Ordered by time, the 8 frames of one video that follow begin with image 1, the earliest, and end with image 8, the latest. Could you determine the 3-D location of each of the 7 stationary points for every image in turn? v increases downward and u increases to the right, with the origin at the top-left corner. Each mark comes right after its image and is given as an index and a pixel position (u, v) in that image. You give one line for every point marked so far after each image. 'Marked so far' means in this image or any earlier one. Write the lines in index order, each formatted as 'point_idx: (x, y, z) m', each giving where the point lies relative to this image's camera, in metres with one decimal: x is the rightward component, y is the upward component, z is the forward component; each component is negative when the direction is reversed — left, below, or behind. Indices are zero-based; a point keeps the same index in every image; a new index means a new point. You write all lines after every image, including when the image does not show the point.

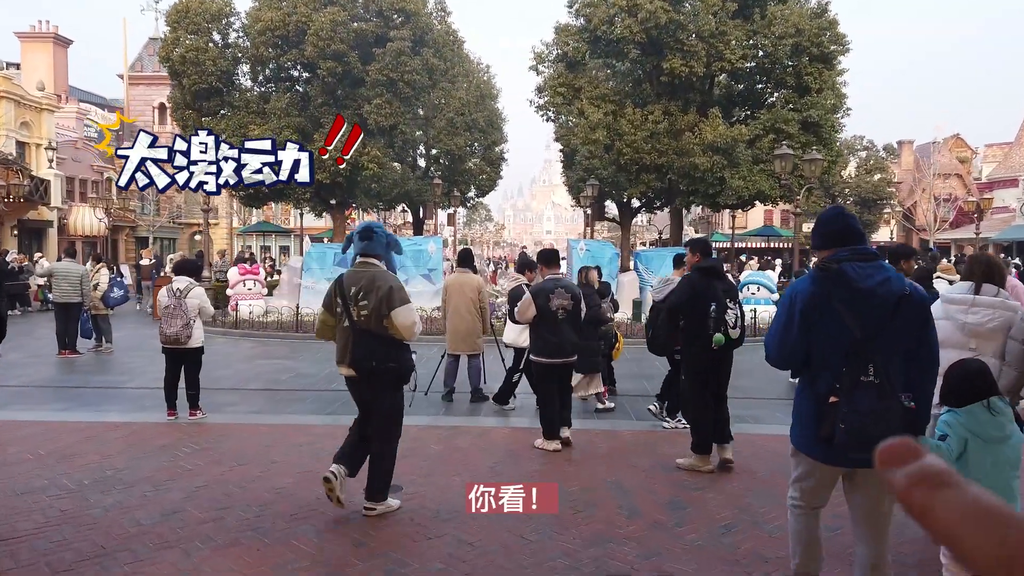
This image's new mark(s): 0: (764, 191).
0: (+5.9, +2.3, +17.5) m
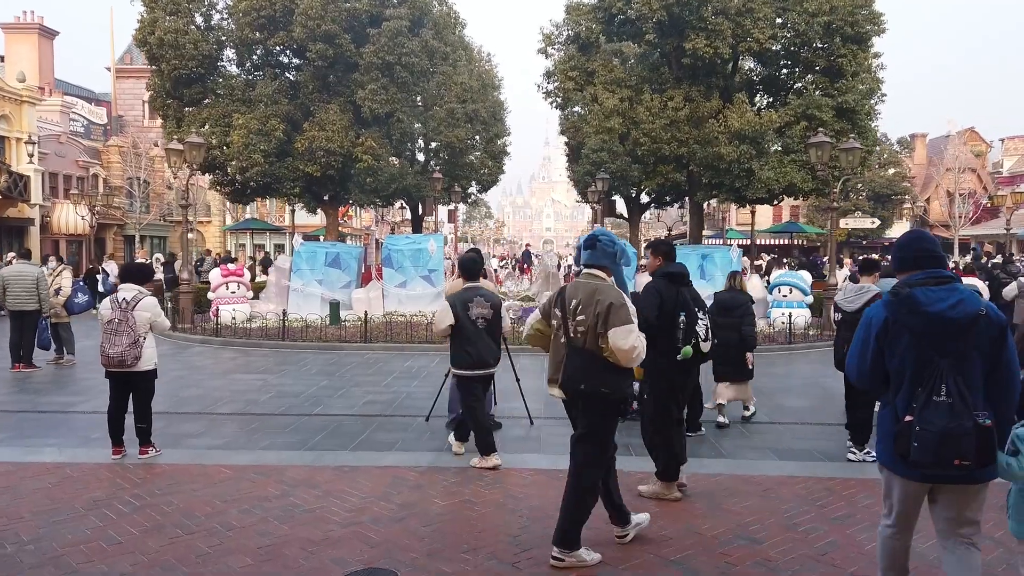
0: (+6.0, +2.2, +16.0) m
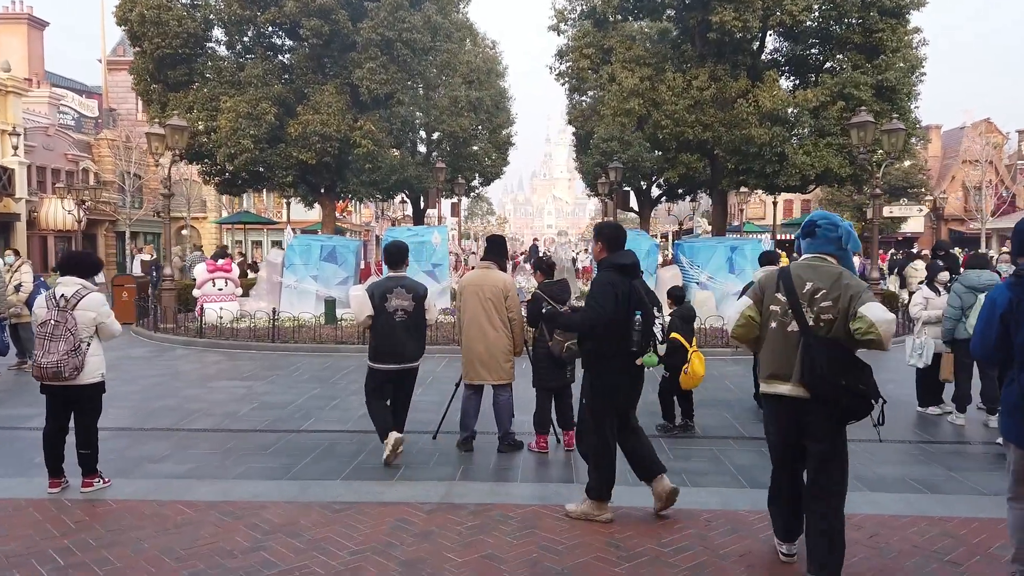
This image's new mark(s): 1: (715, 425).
0: (+6.2, +2.3, +14.7) m
1: (+2.0, -1.4, +7.5) m
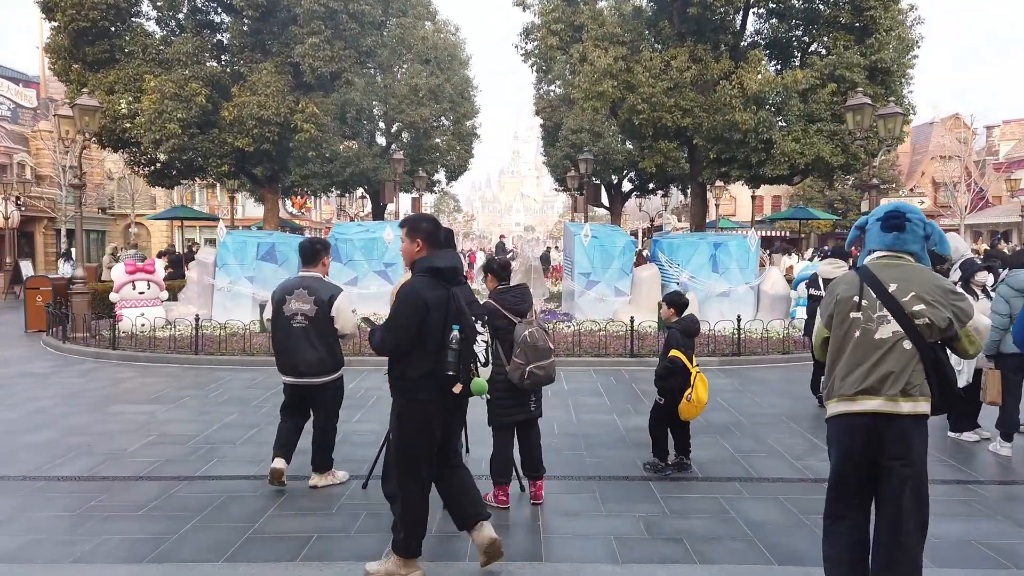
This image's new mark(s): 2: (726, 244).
0: (+5.5, +2.3, +13.5) m
1: (+1.6, -1.4, +6.1) m
2: (+3.6, +0.8, +12.8) m
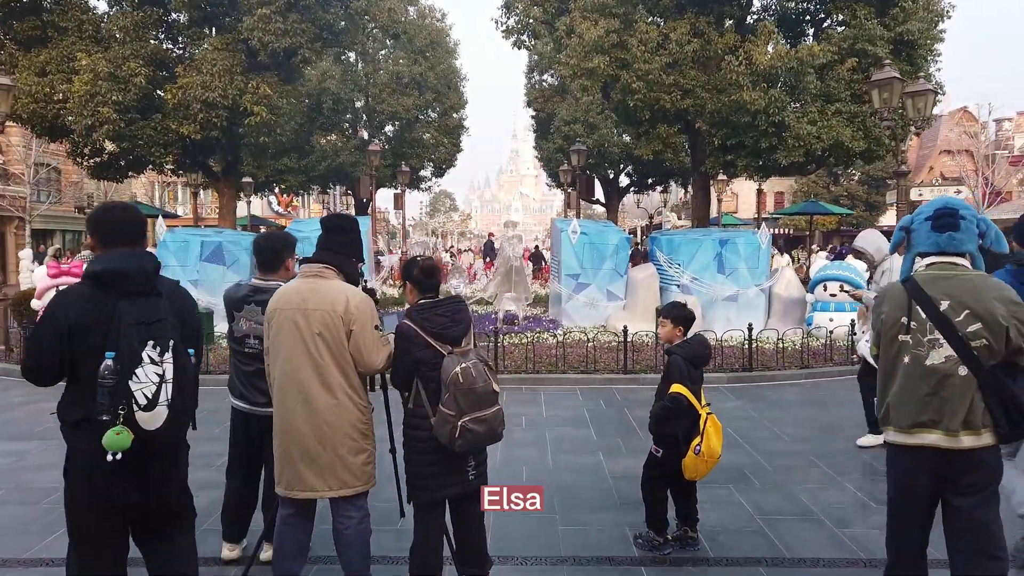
0: (+5.2, +2.3, +12.0) m
1: (+1.3, -1.5, +4.5) m
2: (+3.3, +0.7, +11.3) m
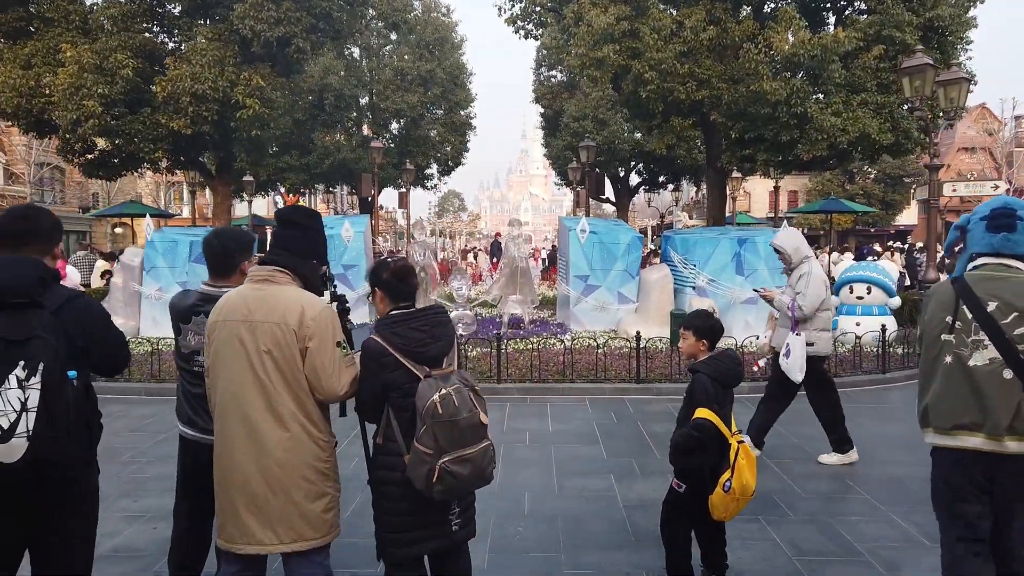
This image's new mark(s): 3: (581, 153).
0: (+5.3, +2.3, +11.3) m
1: (+1.3, -1.5, +3.9) m
2: (+3.4, +0.7, +10.6) m
3: (+1.7, +3.3, +18.7) m
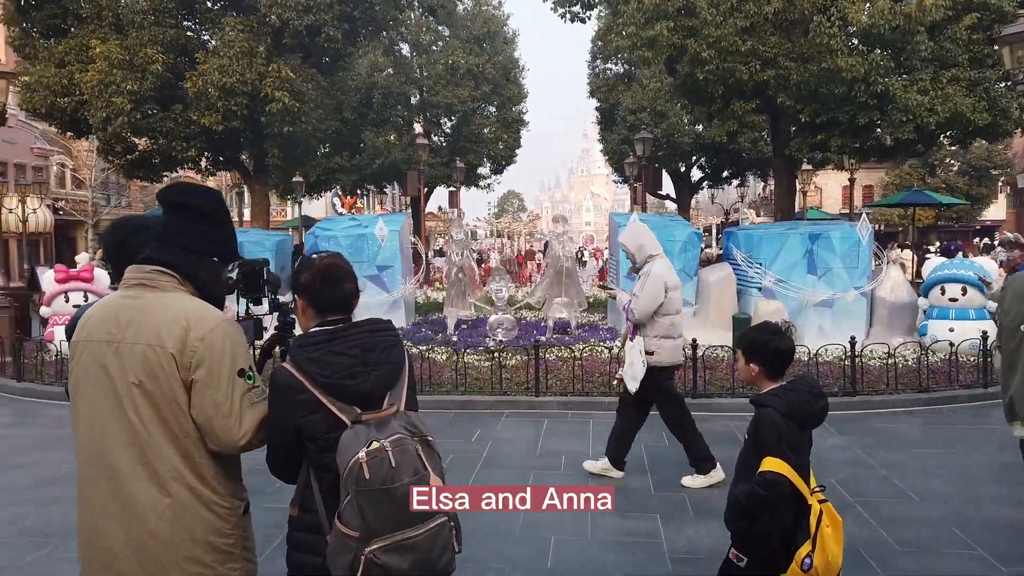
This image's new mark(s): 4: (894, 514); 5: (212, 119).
0: (+5.9, +2.3, +9.9) m
1: (+1.3, -1.5, +2.9) m
2: (+3.9, +0.7, +9.4) m
3: (+2.9, +3.3, +17.6) m
4: (+2.4, -1.4, +4.7) m
5: (-4.4, +2.5, +11.2) m
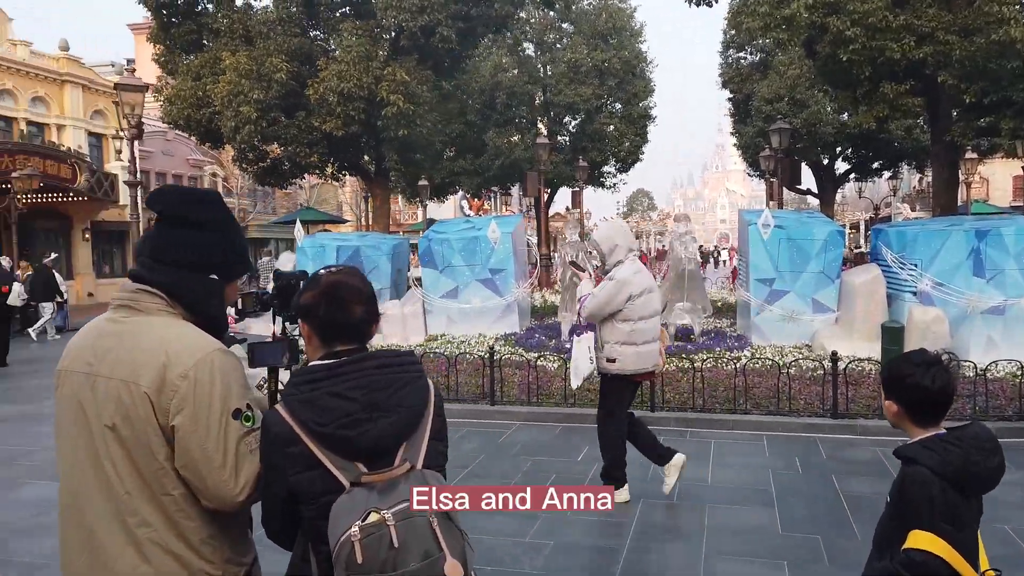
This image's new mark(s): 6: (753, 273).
0: (+7.2, +2.2, +8.3) m
1: (+1.5, -1.5, +2.2) m
2: (+5.2, +0.6, +8.2) m
3: (+5.6, +3.2, +16.4) m
4: (+2.9, -1.4, +3.7) m
5: (-2.7, +2.5, +11.4) m
6: (+3.0, +0.2, +9.3) m
